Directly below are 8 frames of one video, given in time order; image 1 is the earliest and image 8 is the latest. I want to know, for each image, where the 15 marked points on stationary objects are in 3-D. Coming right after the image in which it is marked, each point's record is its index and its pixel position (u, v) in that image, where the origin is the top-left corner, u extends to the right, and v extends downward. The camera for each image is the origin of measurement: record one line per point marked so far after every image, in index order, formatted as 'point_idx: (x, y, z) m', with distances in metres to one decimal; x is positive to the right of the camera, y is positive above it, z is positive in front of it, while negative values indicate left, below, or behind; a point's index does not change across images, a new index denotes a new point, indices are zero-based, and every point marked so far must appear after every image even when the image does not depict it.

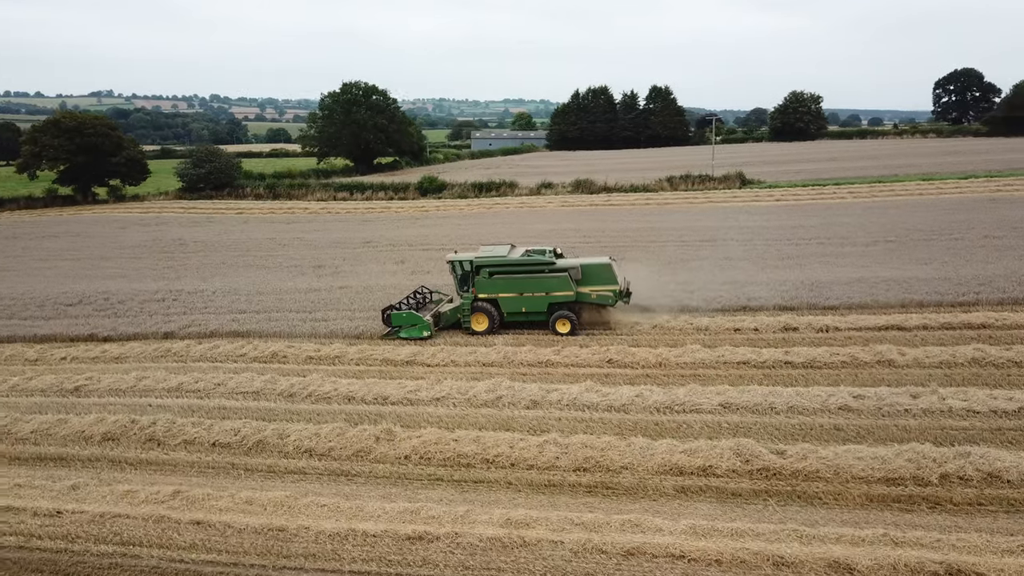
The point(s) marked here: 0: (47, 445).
0: (-4.9, -1.7, +8.6) m
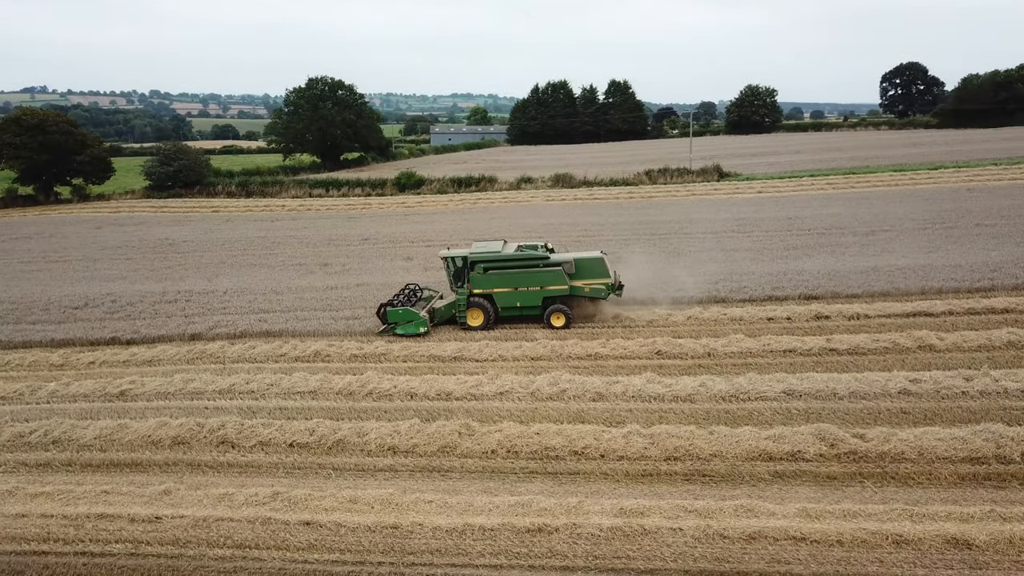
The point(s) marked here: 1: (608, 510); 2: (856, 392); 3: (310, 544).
0: (-4.1, -1.7, +8.4) m
1: (+0.8, -1.8, +6.7) m
2: (+3.8, -1.1, +9.0) m
3: (-1.6, -2.0, +6.4) m
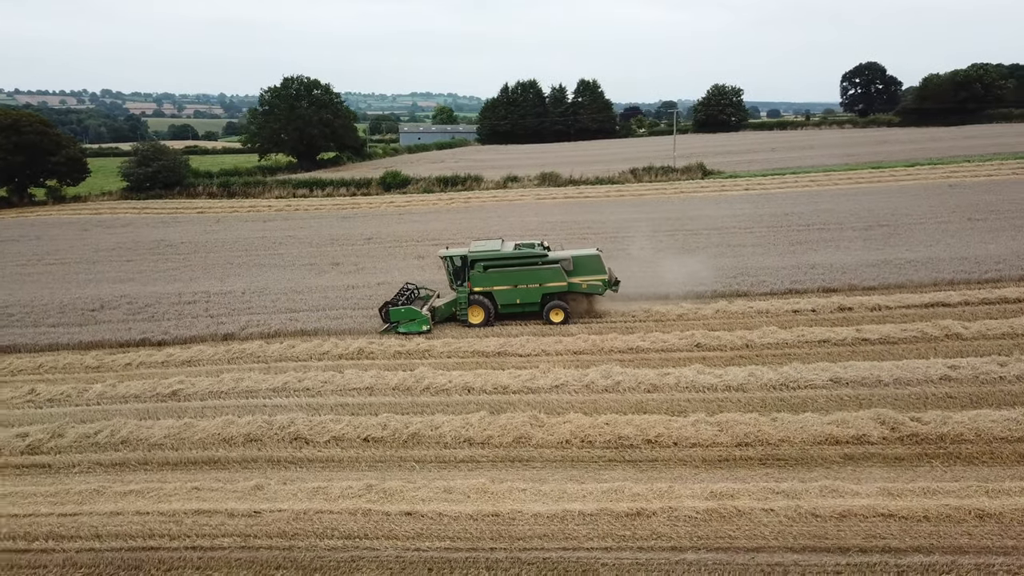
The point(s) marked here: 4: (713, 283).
0: (-3.4, -1.7, +8.4) m
1: (+1.6, -1.8, +7.0) m
2: (+4.5, -1.0, +9.4) m
3: (-0.8, -2.0, +6.6) m
4: (+3.5, +0.2, +14.5) m
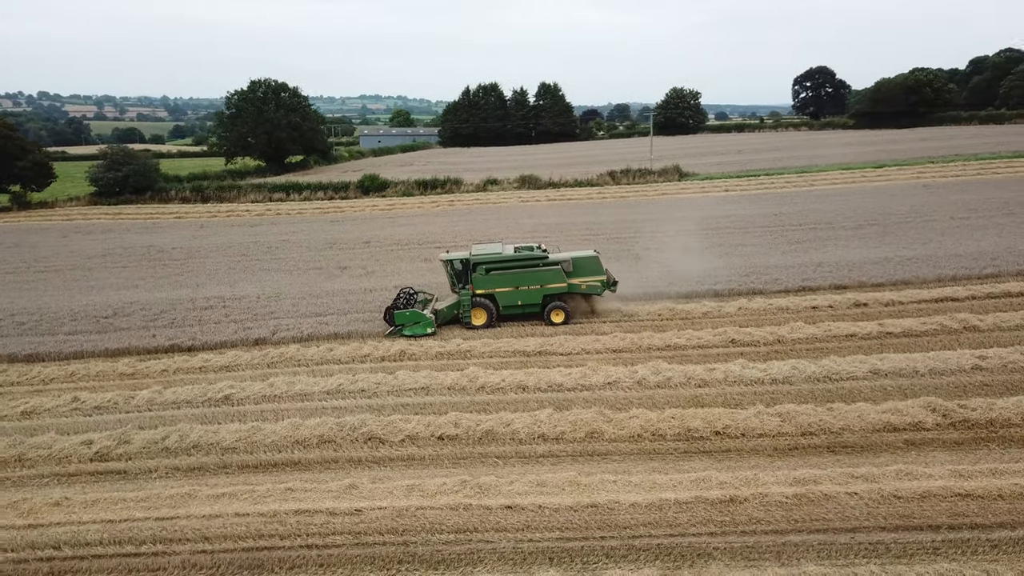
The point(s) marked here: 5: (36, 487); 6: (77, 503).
0: (-2.6, -1.7, +8.5) m
1: (+2.5, -1.7, +7.4) m
2: (+5.1, -1.0, +9.9) m
3: (+0.1, -2.0, +6.8) m
4: (+3.9, +0.2, +14.9) m
5: (-4.7, -2.0, +8.0) m
6: (-4.0, -2.0, +7.6) m
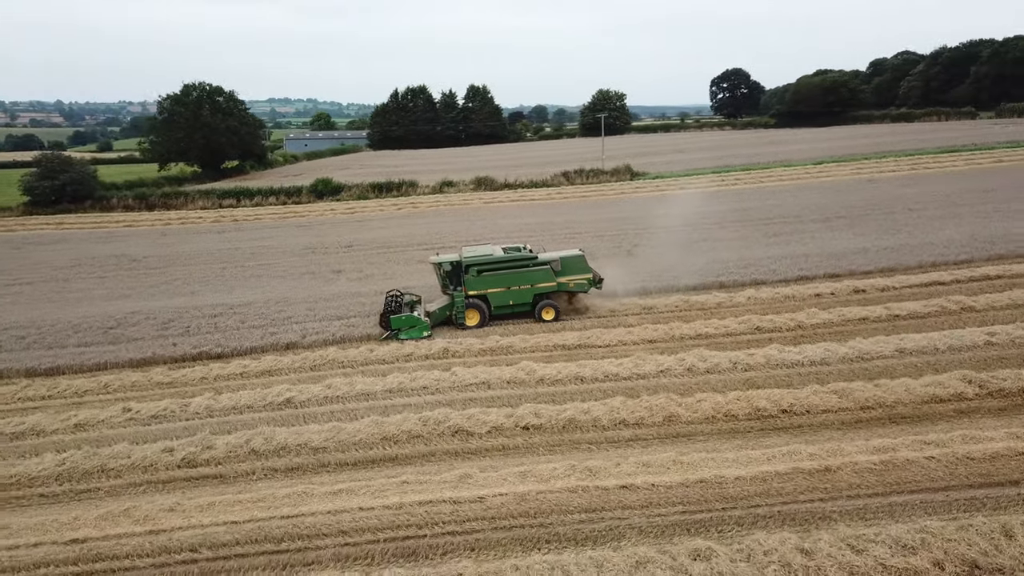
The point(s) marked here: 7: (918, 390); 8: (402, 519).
0: (-1.7, -1.7, +8.7) m
1: (+3.5, -1.6, +8.1) m
2: (+5.9, -0.8, +10.9) m
3: (+1.2, -1.9, +7.2) m
4: (+4.0, +0.3, +15.7) m
5: (-3.7, -2.0, +8.0) m
6: (-3.0, -2.0, +7.6) m
7: (+4.7, -1.2, +9.4) m
8: (-1.0, -2.0, +7.1) m
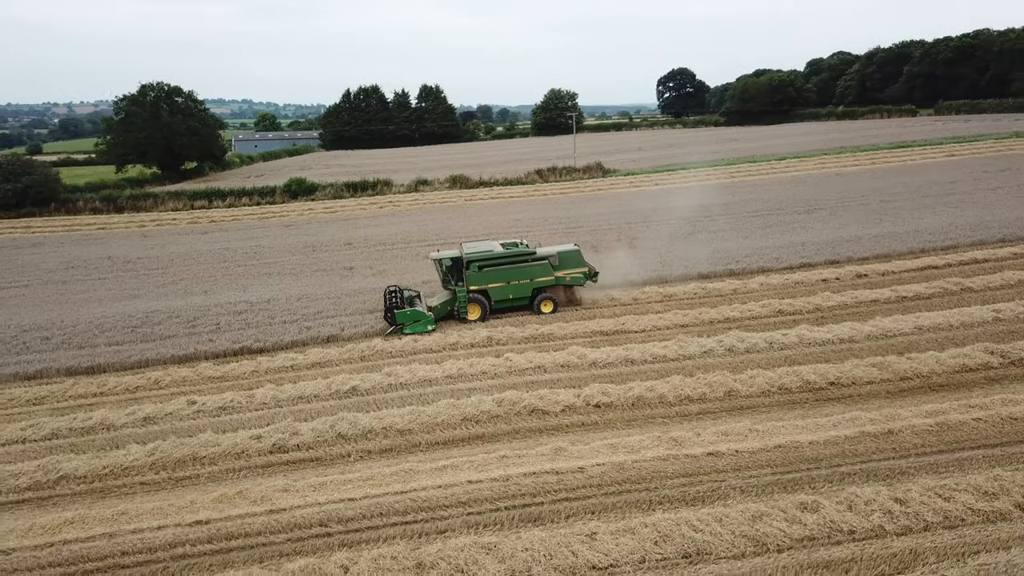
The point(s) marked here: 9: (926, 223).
0: (-0.8, -1.6, +9.1) m
1: (+4.4, -1.4, +8.8) m
2: (+6.5, -0.5, +11.8) m
3: (+2.2, -1.7, +7.9) m
4: (+4.4, +0.6, +16.5) m
5: (-2.8, -1.9, +8.3) m
6: (-2.0, -1.9, +7.9) m
7: (+5.4, -0.9, +10.2) m
8: (0.0, -1.9, +7.6) m
9: (+9.5, +1.5, +18.9) m
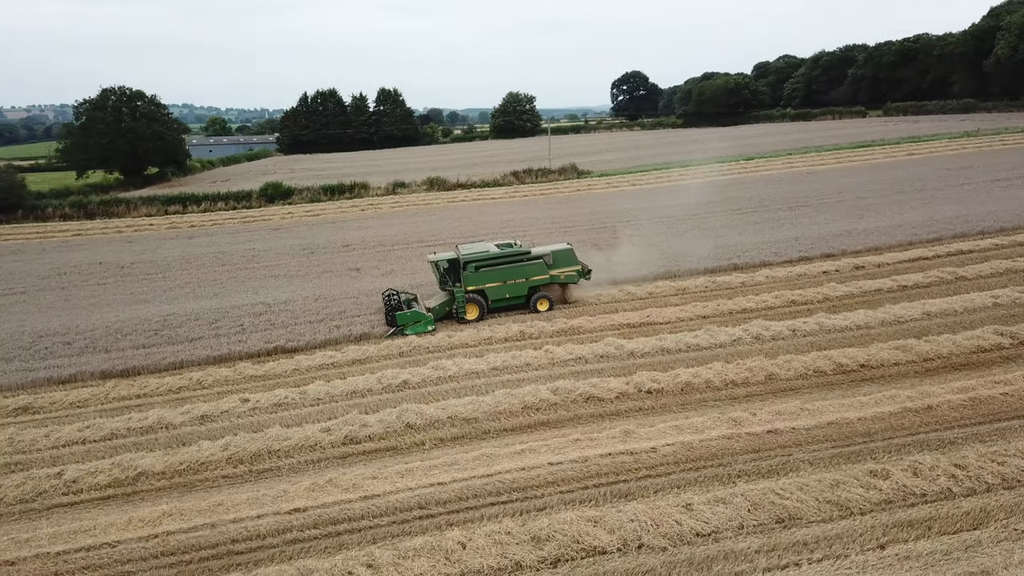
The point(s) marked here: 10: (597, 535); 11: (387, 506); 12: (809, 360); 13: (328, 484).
0: (-0.1, -1.5, +9.4) m
1: (+5.1, -1.2, +9.5) m
2: (+7.1, -0.3, +12.6) m
3: (+2.9, -1.6, +8.4) m
4: (+4.6, +0.7, +17.2) m
5: (-2.0, -1.9, +8.5) m
6: (-1.2, -1.9, +8.2) m
7: (+6.1, -0.7, +11.0) m
8: (+0.8, -1.8, +8.0) m
9: (+9.6, +1.7, +19.9) m
10: (+0.7, -2.0, +6.7) m
11: (-1.2, -2.0, +7.6) m
12: (+3.9, -0.9, +10.7) m
13: (-1.8, -1.9, +8.1) m
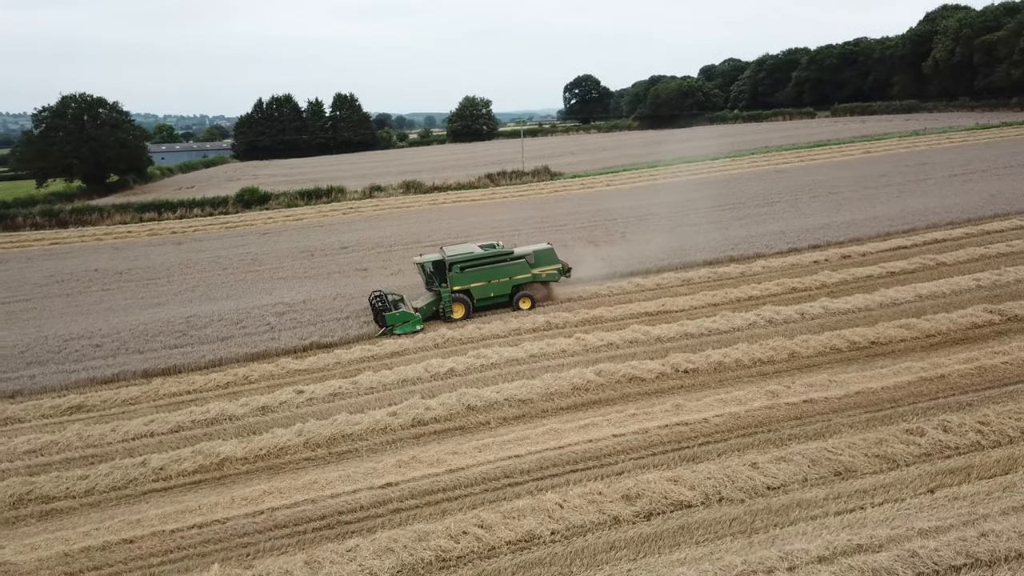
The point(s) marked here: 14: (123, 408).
0: (+0.6, -1.4, +10.2) m
1: (+5.7, -1.0, +10.5) m
2: (+7.5, 0.0, +13.8) m
3: (+3.7, -1.4, +9.3) m
4: (+4.7, +0.9, +18.2) m
5: (-1.3, -1.8, +9.1) m
6: (-0.5, -1.8, +8.8) m
7: (+6.6, -0.5, +12.1) m
8: (+1.6, -1.6, +8.8) m
9: (+9.5, +2.0, +21.2) m
10: (+1.5, -1.9, +7.5) m
11: (-0.4, -1.9, +8.2) m
12: (+4.4, -0.7, +11.6) m
13: (-1.1, -1.8, +8.7) m
14: (-5.4, -1.7, +11.3) m
